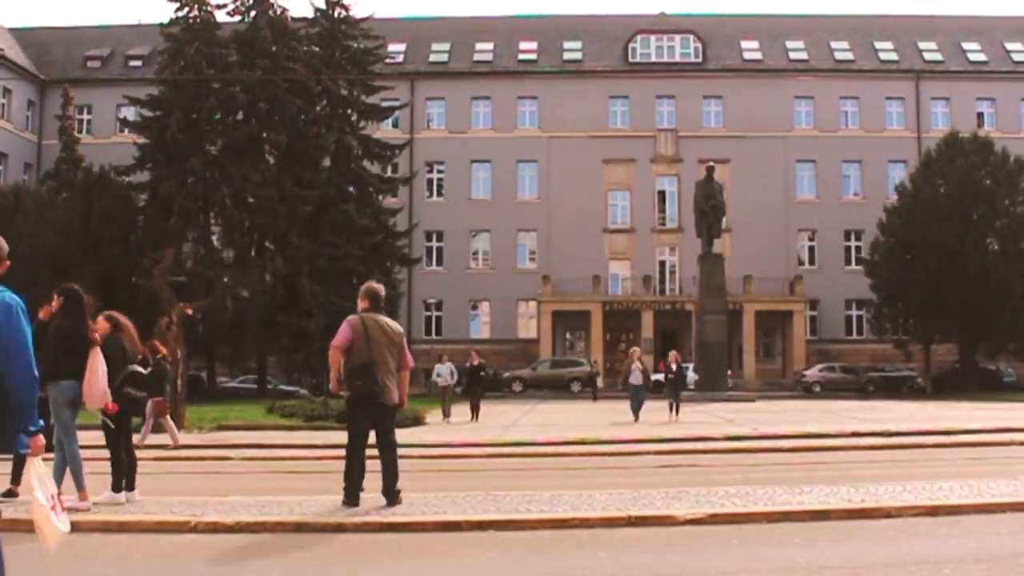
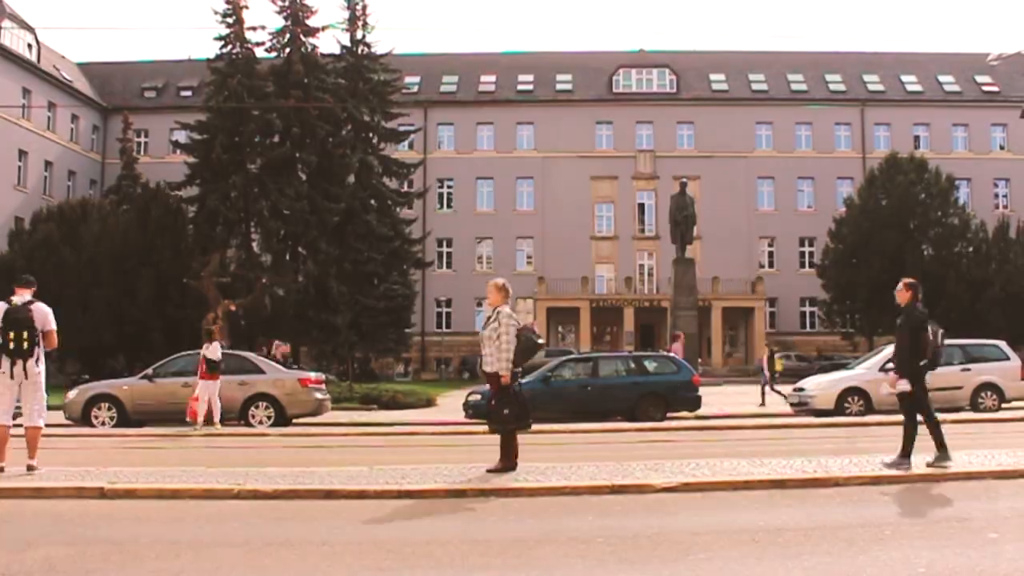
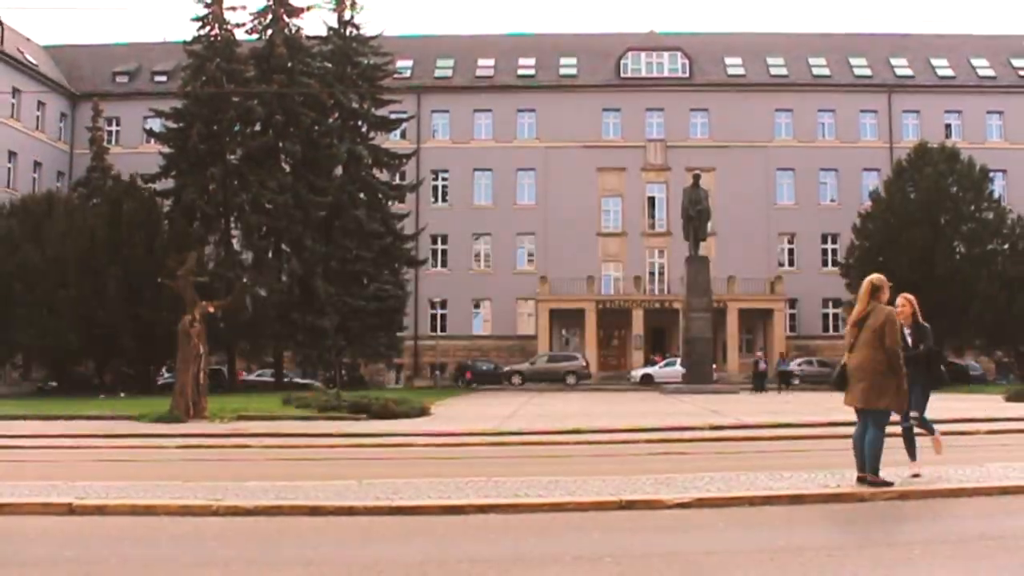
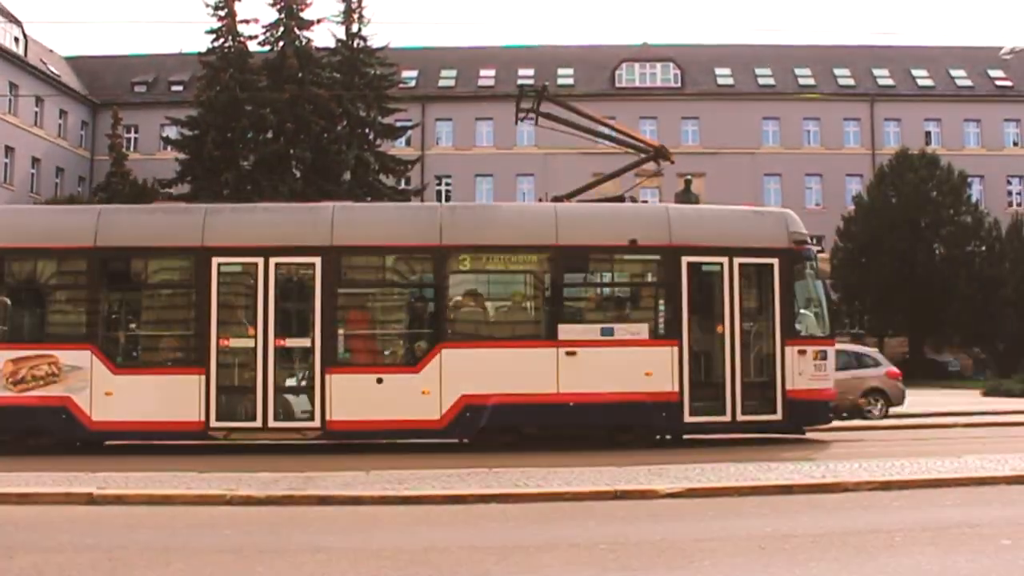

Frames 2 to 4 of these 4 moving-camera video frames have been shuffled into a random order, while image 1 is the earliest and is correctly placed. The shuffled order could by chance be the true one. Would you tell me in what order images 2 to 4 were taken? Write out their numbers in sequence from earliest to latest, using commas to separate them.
3, 4, 2
